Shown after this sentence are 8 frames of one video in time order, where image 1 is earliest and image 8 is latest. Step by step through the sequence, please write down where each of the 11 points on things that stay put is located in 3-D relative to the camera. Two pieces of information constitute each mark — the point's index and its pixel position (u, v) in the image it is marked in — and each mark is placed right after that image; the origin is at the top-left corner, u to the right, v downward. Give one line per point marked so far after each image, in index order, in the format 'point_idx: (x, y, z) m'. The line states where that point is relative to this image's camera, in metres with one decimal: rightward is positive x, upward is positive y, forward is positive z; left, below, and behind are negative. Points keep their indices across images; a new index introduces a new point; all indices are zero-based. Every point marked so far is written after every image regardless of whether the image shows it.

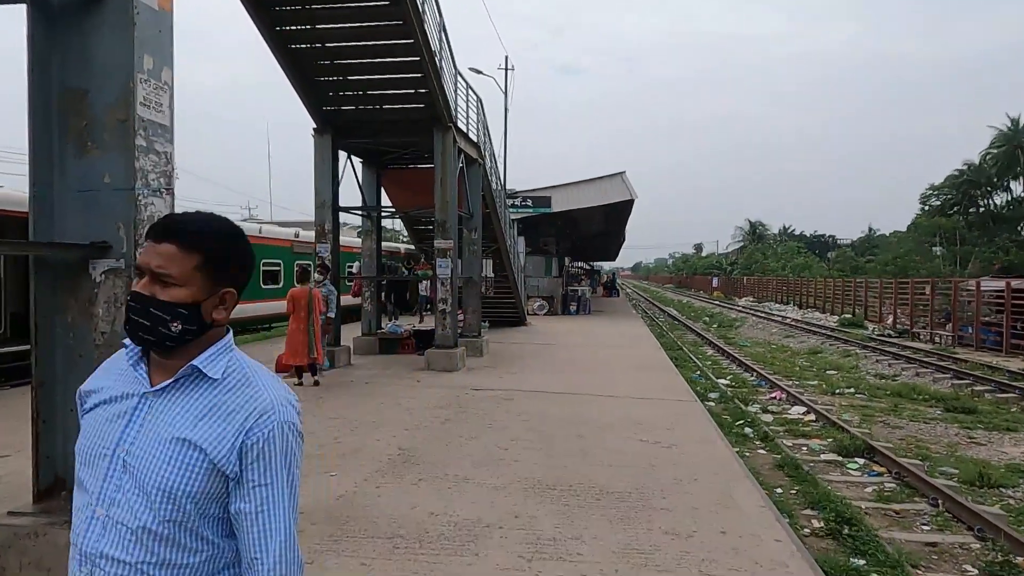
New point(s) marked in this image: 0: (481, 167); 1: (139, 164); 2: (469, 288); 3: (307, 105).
0: (-0.6, +2.4, +13.4) m
1: (-2.0, +0.7, +3.6) m
2: (-0.8, 0.0, +13.2) m
3: (-3.4, +3.0, +11.1) m
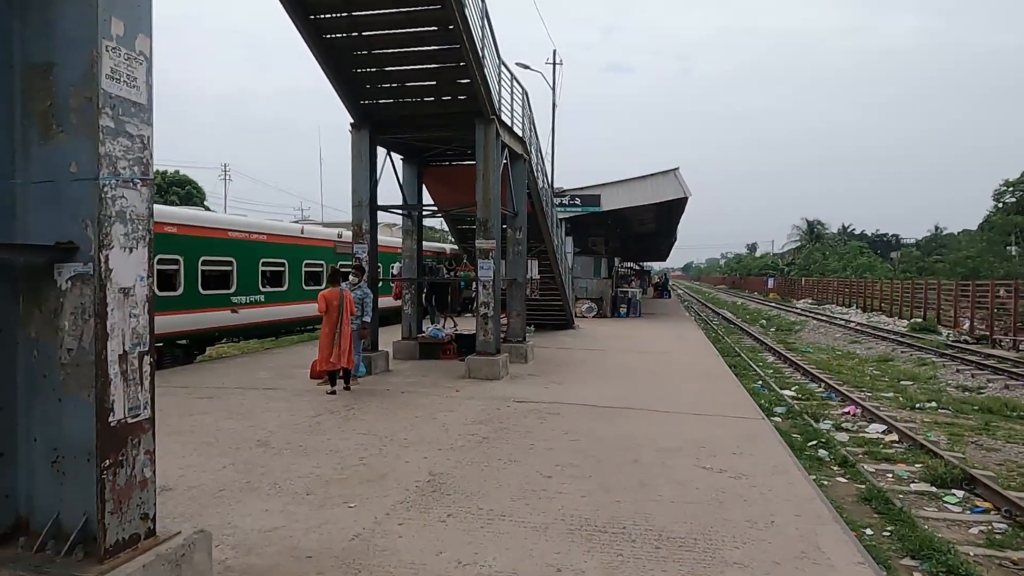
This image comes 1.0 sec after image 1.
0: (+0.3, +2.4, +12.7) m
1: (-1.8, +0.6, +3.0) m
2: (0.0, 0.0, +12.5) m
3: (-2.7, +3.0, +10.6) m
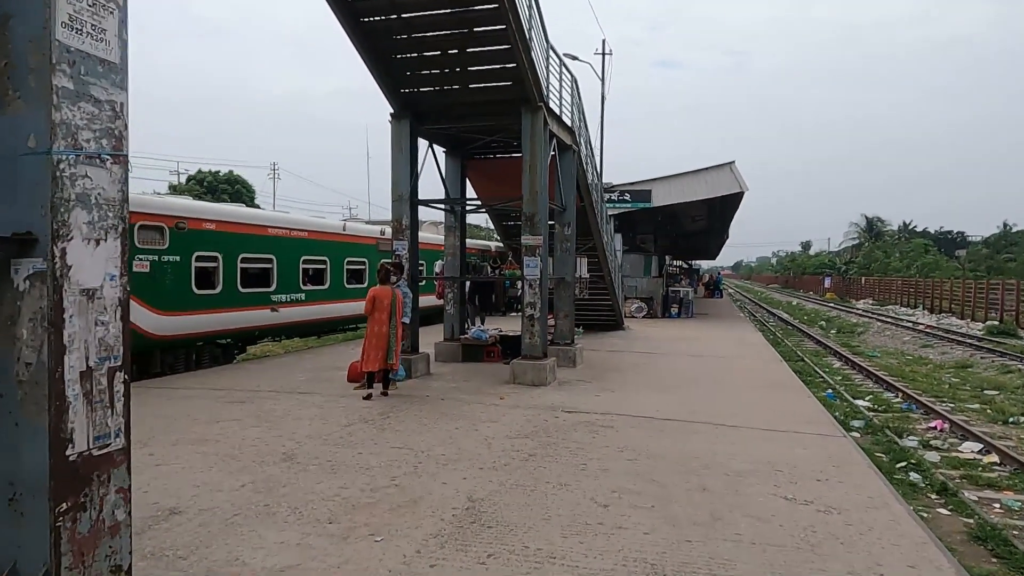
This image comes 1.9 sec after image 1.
0: (+1.1, +2.4, +11.9) m
1: (-1.6, +0.6, +2.4) m
2: (+0.9, 0.0, +11.8) m
3: (-1.9, +3.0, +10.1) m
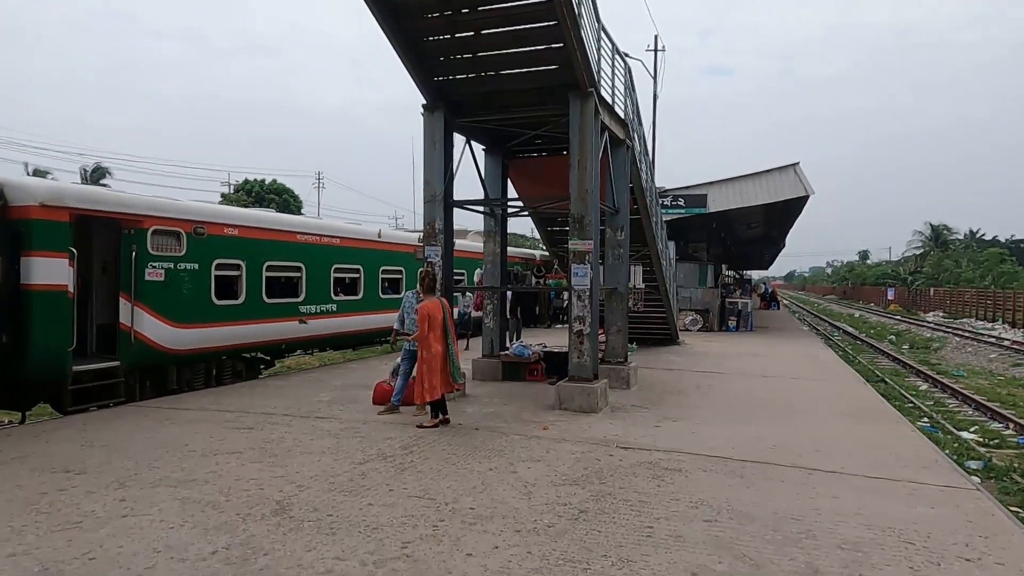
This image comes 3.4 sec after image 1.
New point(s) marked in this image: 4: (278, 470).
0: (+1.9, +2.2, +10.6) m
1: (-1.5, +0.6, +1.3) m
2: (+1.6, -0.2, +10.5) m
3: (-1.3, +2.9, +9.0) m
4: (-2.0, -1.6, +5.8) m
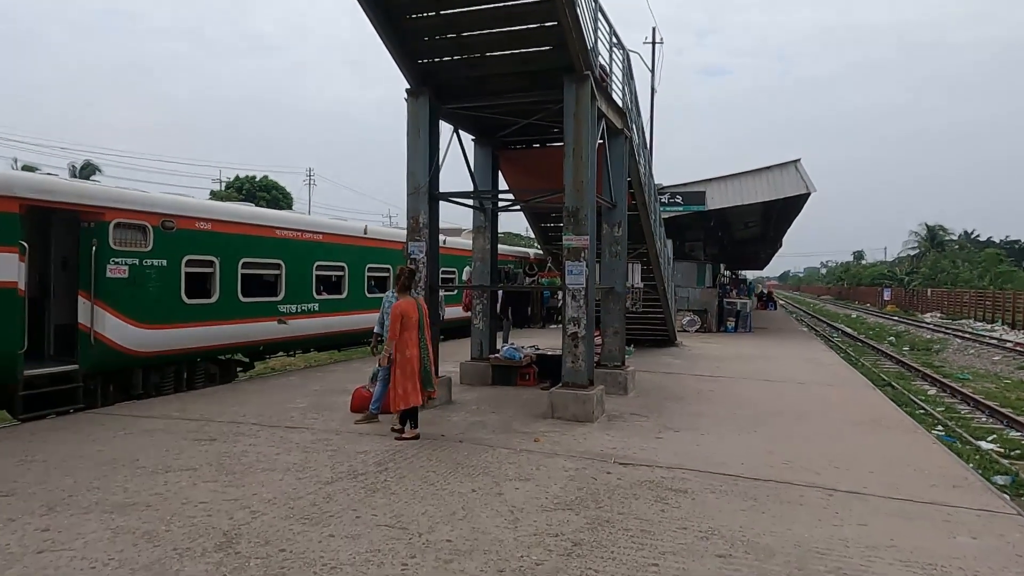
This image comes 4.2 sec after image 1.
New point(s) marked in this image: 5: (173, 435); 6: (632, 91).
0: (+1.7, +2.2, +10.0) m
1: (-1.6, +0.6, +0.7) m
2: (+1.4, -0.2, +9.8) m
3: (-1.4, +2.9, +8.4) m
4: (-2.1, -1.6, +5.1) m
5: (-3.6, -1.5, +7.0) m
6: (+2.0, +3.3, +11.0) m
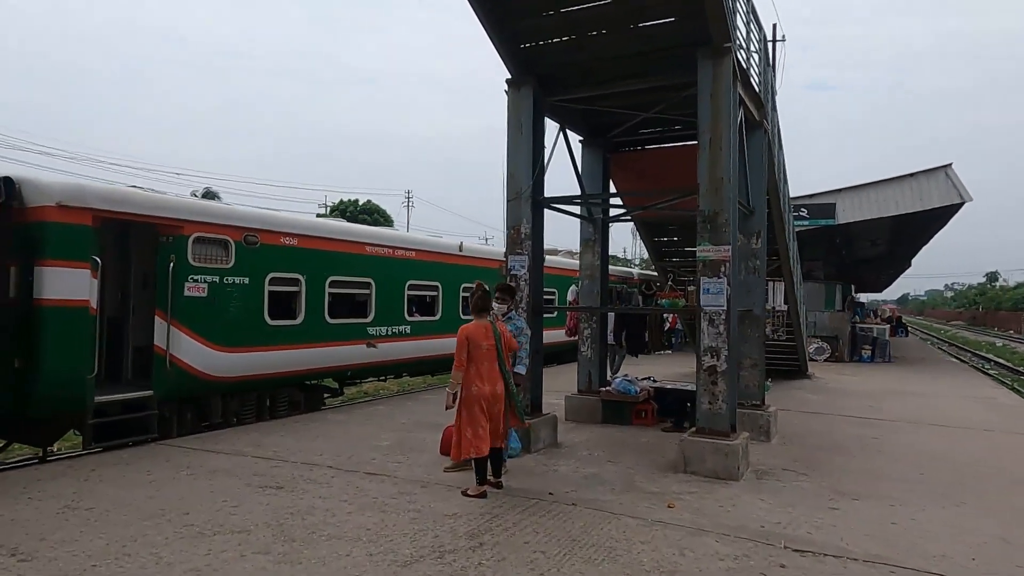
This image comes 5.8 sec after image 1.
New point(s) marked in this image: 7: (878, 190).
0: (+3.2, +1.9, +8.4) m
1: (-1.4, +0.6, -0.5) m
2: (+2.9, -0.5, +8.2) m
3: (-0.2, +2.7, +7.2) m
4: (-1.3, -1.7, +3.9) m
5: (-2.5, -1.7, +6.0) m
6: (+3.6, +2.9, +9.4) m
7: (+10.7, +2.9, +19.6) m
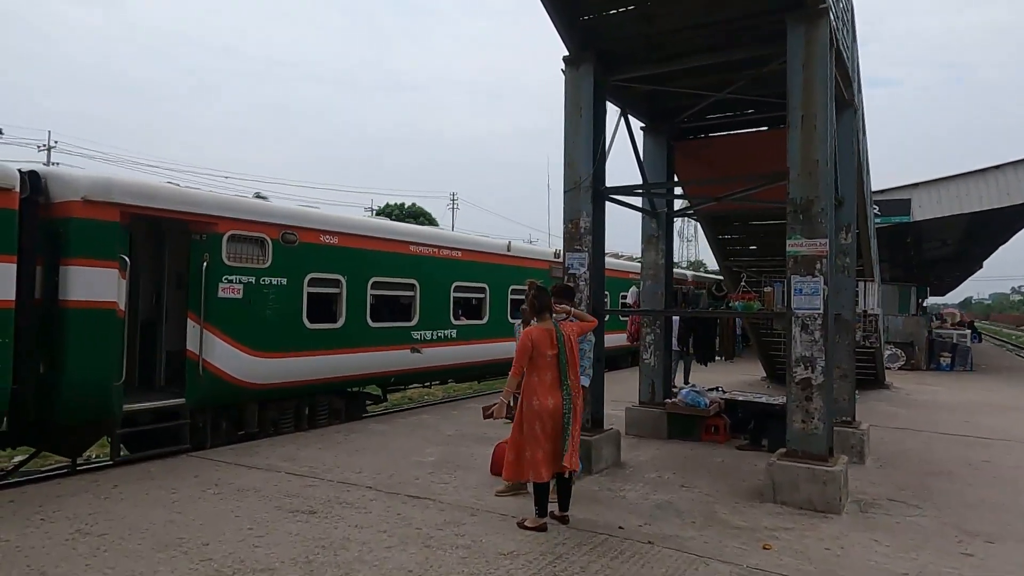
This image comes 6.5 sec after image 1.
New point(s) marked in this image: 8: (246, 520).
0: (+3.8, +1.9, +7.4) m
1: (-1.4, +0.7, -1.1) m
2: (+3.5, -0.5, +7.2) m
3: (+0.4, +2.6, +6.5) m
4: (-1.0, -1.7, +3.3) m
5: (-2.0, -1.7, +5.4) m
6: (+4.3, +2.9, +8.4) m
7: (+12.0, +2.8, +18.1) m
8: (-2.0, -1.7, +4.9) m
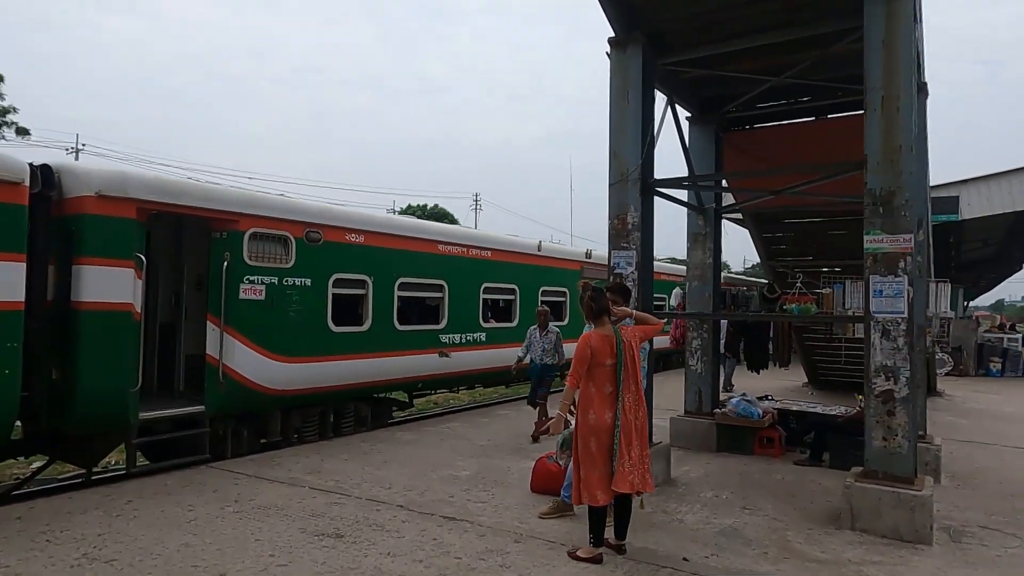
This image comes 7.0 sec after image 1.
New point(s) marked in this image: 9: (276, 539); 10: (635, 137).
0: (+4.2, +1.9, +6.7) m
1: (-1.2, +0.7, -1.6) m
2: (+3.9, -0.5, +6.6) m
3: (+0.8, +2.6, +5.9) m
4: (-0.7, -1.7, +2.8) m
5: (-1.7, -1.7, +4.9) m
6: (+4.8, +2.9, +7.7) m
7: (+12.8, +2.8, +17.2) m
8: (-1.6, -1.7, +4.5) m
9: (-1.6, -1.7, +4.6) m
10: (+1.1, +1.4, +6.2) m
